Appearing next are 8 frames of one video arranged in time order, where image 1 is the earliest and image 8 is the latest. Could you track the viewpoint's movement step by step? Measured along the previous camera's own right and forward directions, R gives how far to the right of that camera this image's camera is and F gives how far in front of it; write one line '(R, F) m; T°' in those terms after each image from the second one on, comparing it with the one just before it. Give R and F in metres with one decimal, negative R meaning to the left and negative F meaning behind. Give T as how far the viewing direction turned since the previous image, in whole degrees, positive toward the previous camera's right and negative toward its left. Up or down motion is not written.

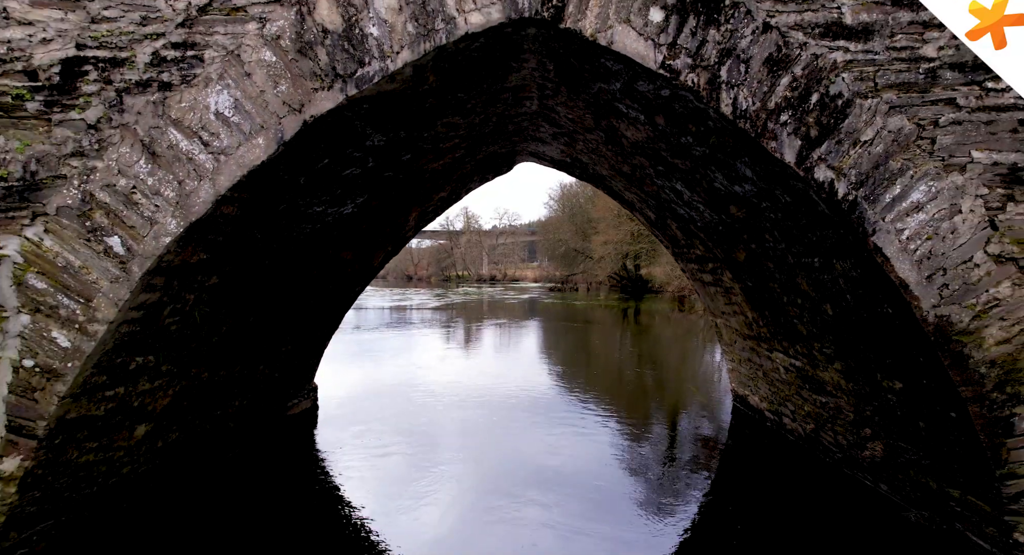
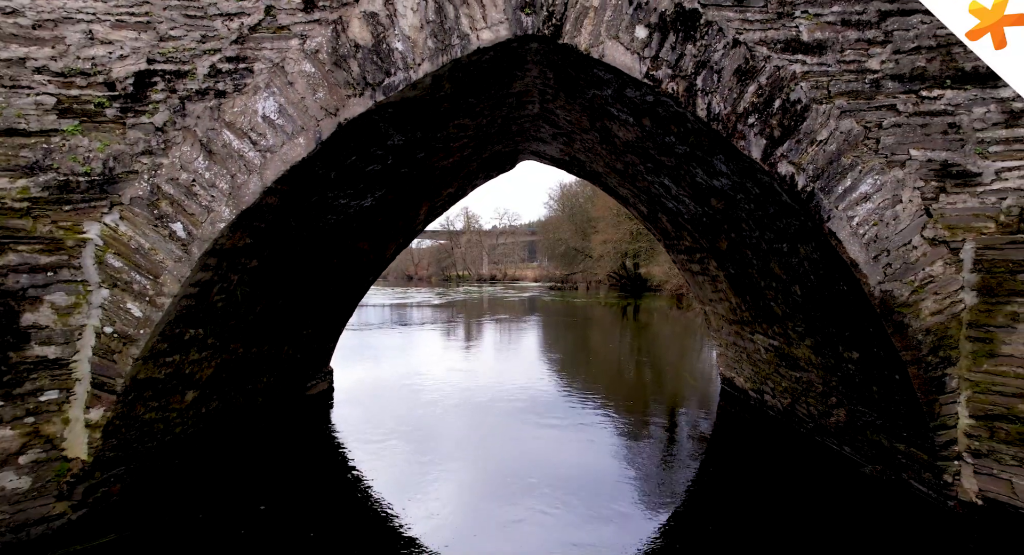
(0.0, -0.5) m; 0°
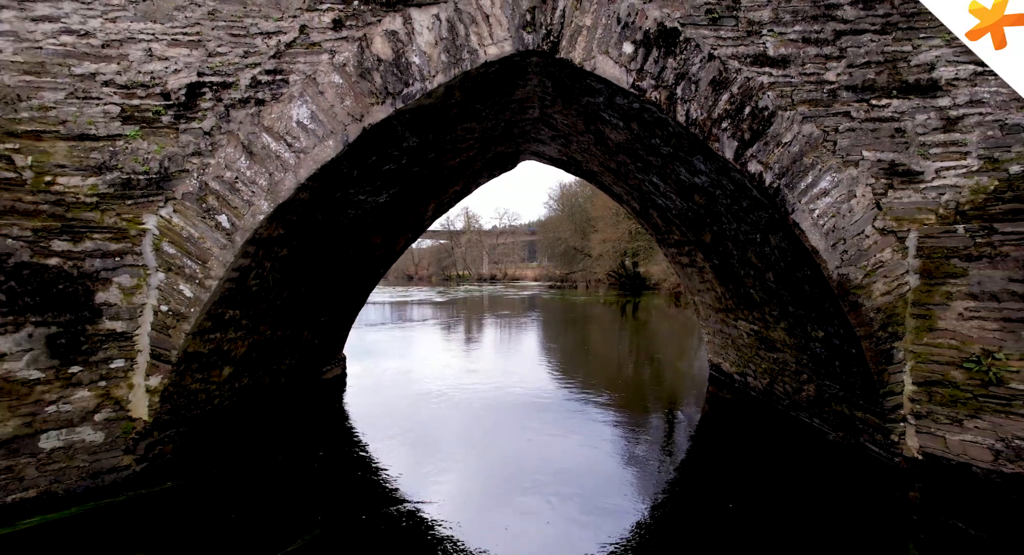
(0.0, -0.5) m; 0°
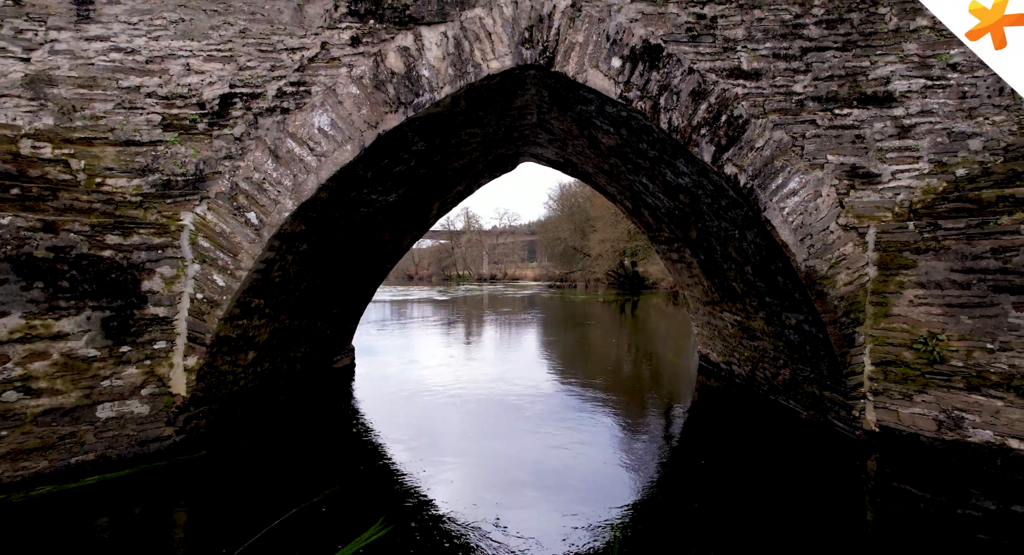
(0.0, -0.4) m; 0°
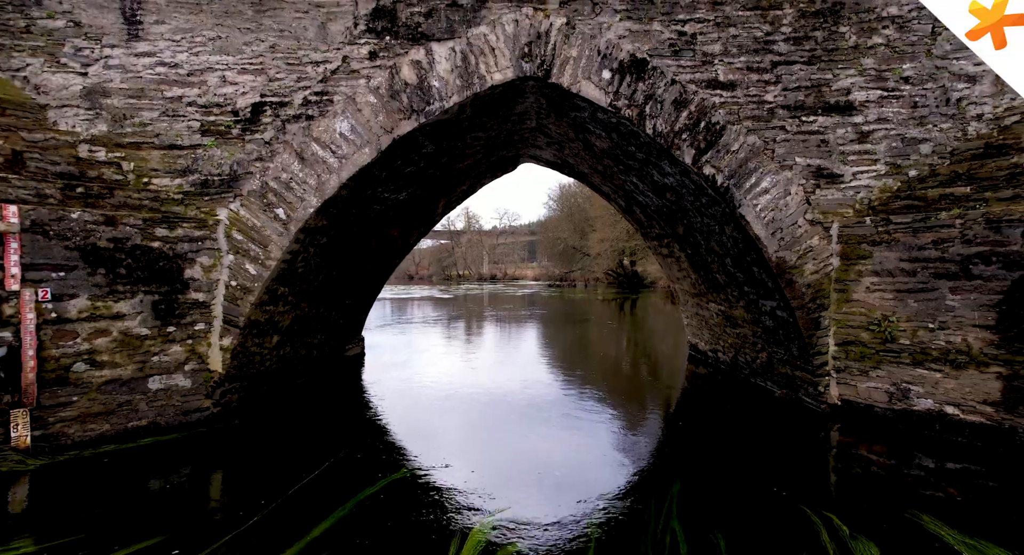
(0.0, -0.5) m; 0°
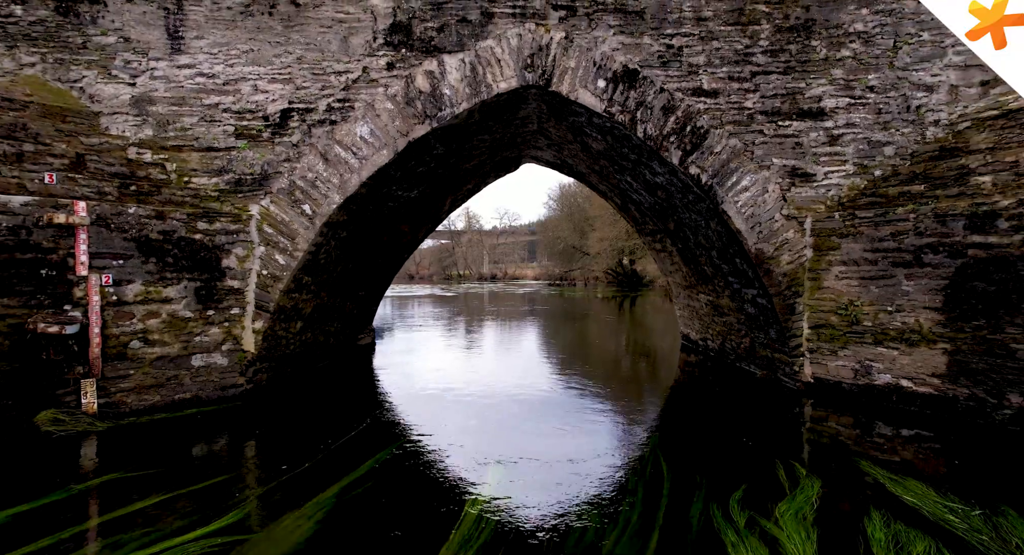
(0.0, -0.5) m; 0°
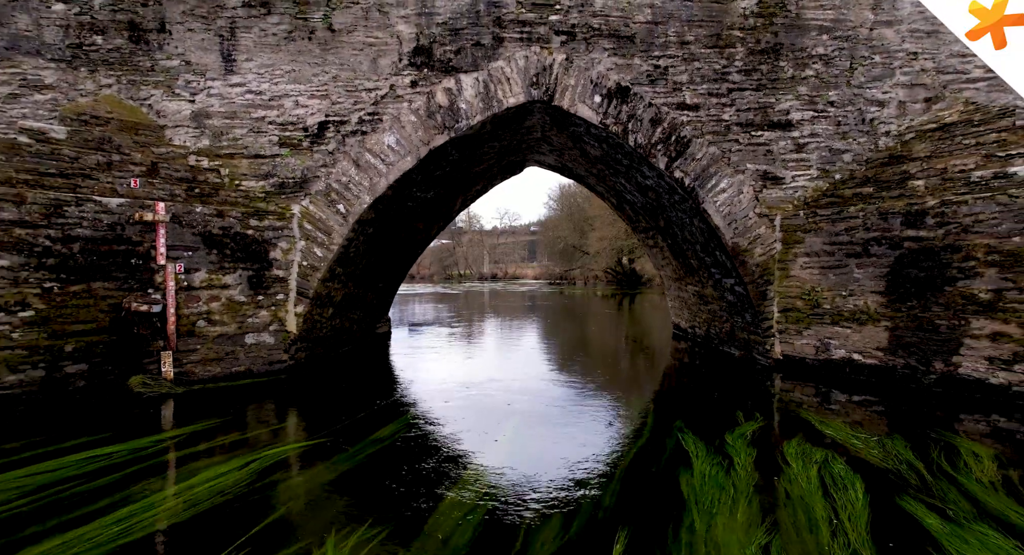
(-0.1, -0.7) m; 0°
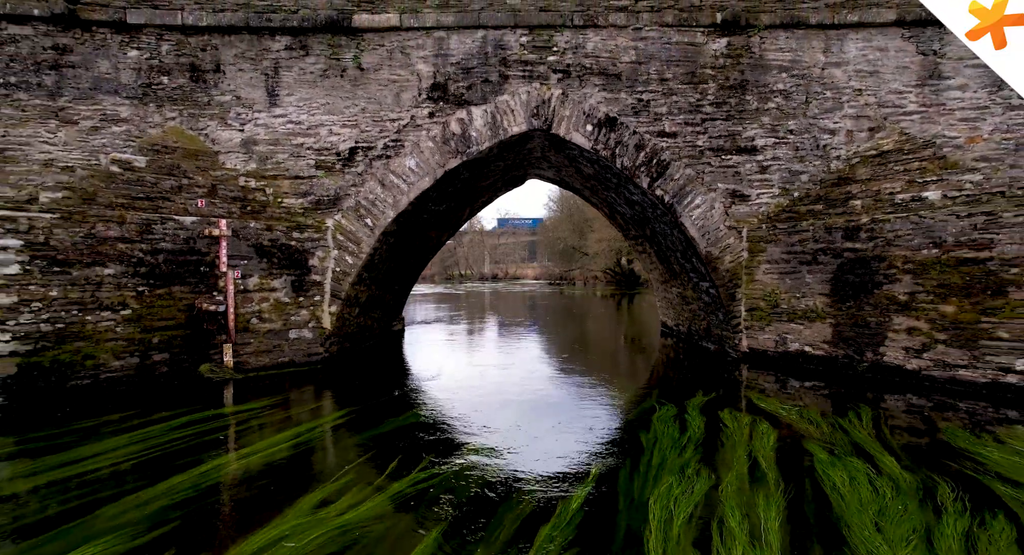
(0.0, -0.9) m; 0°
